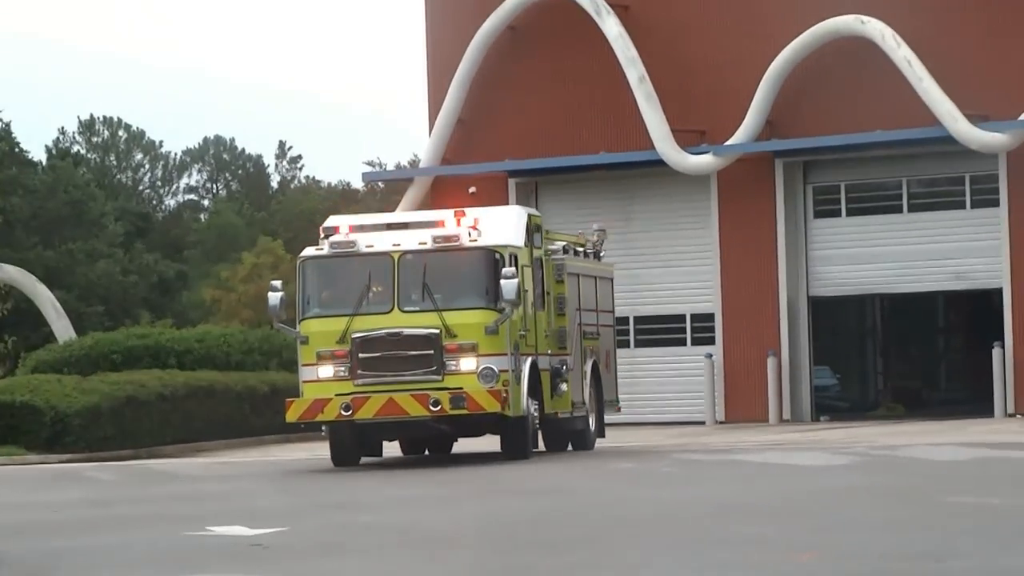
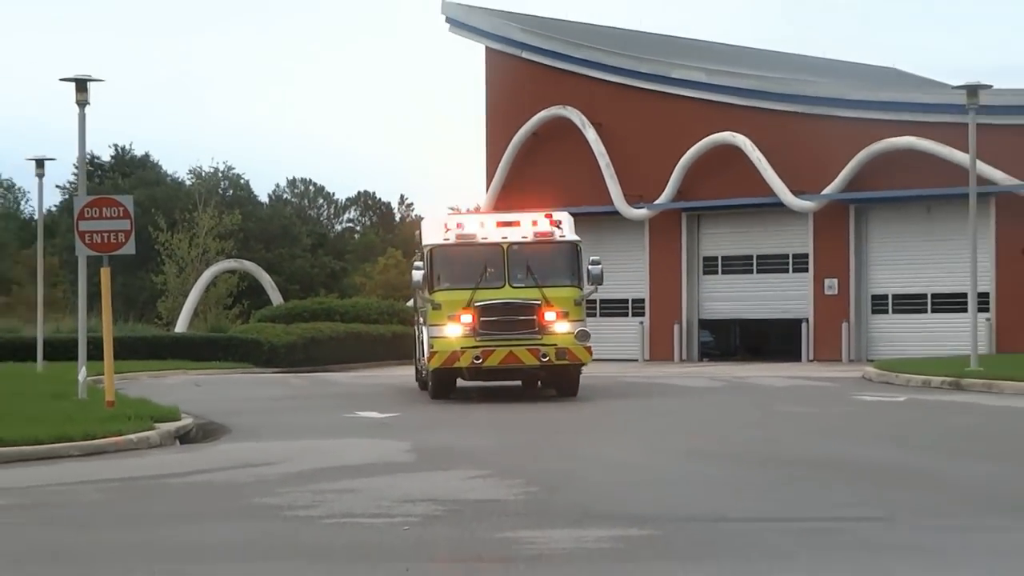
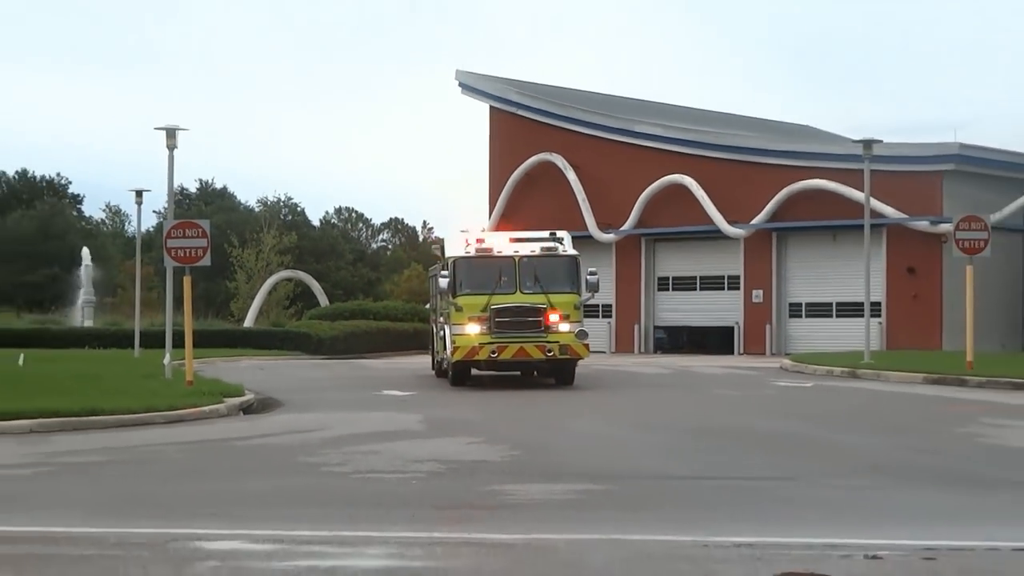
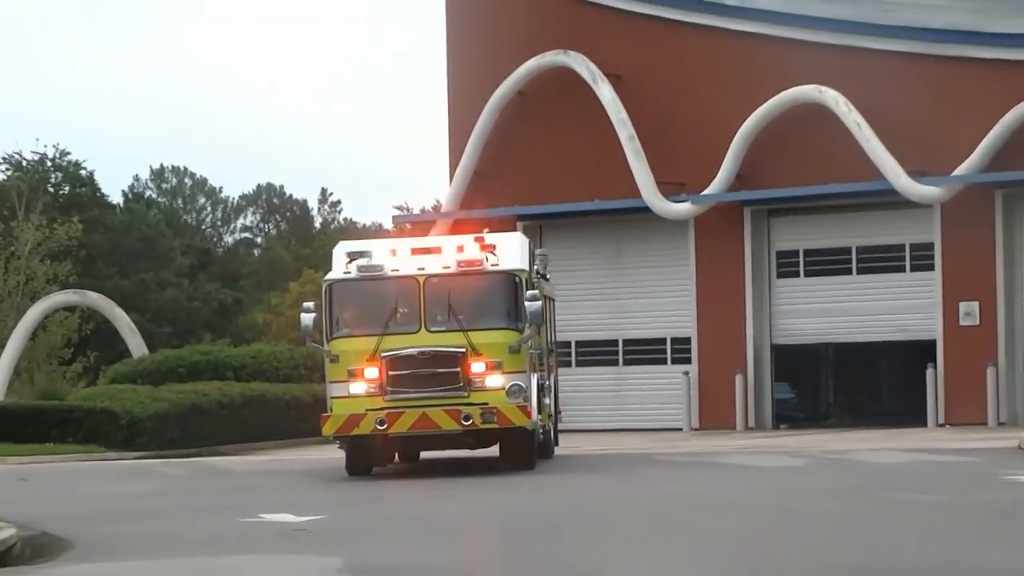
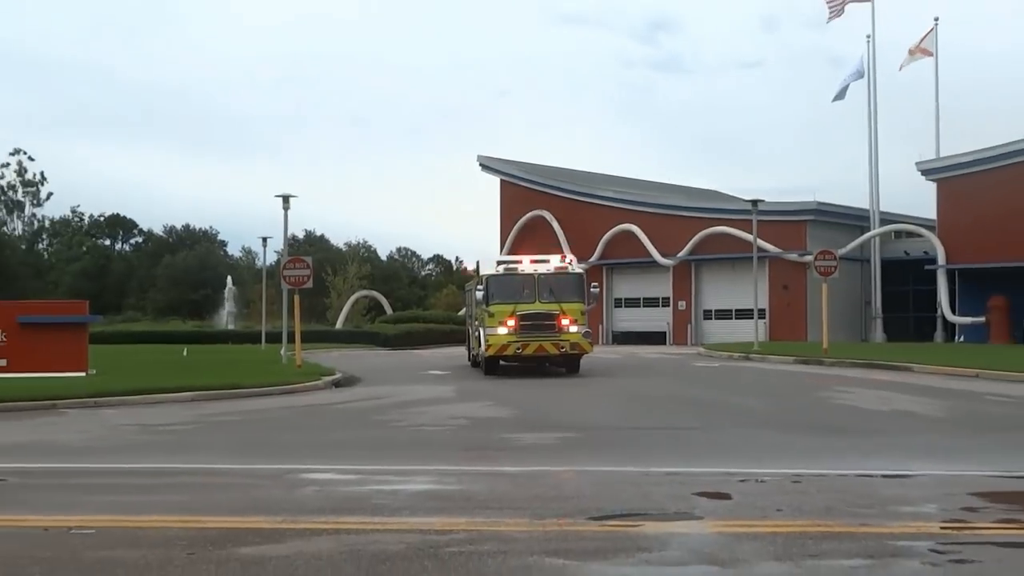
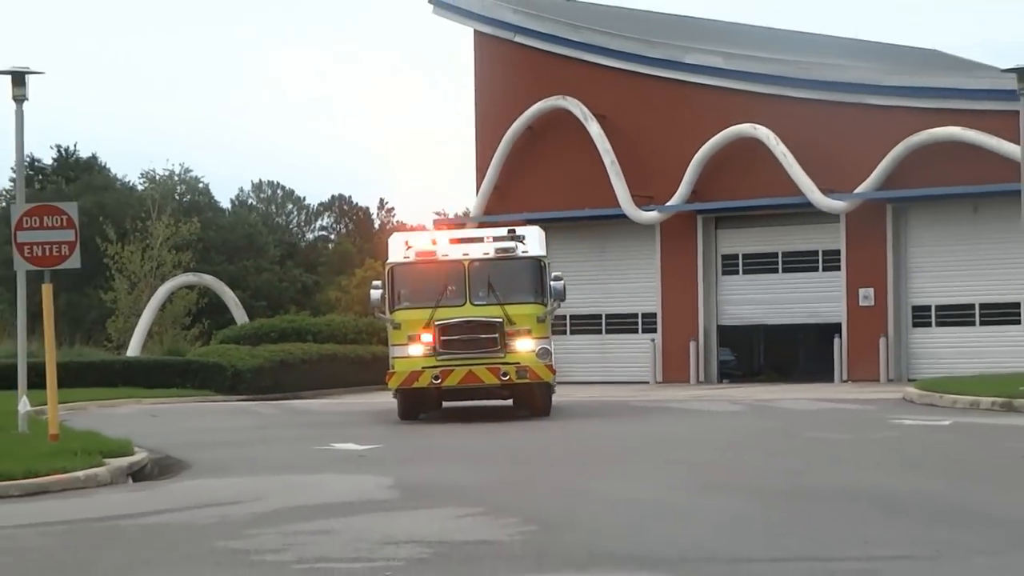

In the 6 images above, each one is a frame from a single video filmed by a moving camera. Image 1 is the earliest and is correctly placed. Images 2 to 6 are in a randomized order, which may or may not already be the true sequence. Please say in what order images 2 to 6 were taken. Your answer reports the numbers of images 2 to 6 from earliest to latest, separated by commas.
4, 6, 2, 3, 5
